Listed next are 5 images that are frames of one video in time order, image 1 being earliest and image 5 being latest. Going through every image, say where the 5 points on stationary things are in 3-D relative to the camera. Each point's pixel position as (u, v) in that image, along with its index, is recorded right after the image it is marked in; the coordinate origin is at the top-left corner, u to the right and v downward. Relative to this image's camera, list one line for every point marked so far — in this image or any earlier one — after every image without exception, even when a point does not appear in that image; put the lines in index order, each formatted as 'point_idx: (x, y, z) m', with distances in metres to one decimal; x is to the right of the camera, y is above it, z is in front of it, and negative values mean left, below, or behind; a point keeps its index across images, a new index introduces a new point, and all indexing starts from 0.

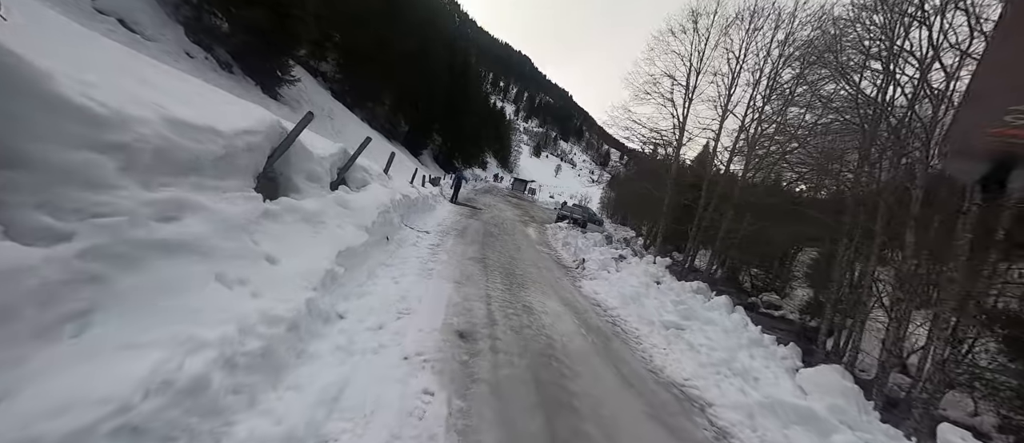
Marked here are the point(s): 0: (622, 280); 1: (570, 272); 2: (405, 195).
0: (+2.7, -1.4, +9.4) m
1: (+1.6, -1.4, +10.6) m
2: (-3.1, +0.8, +11.0) m
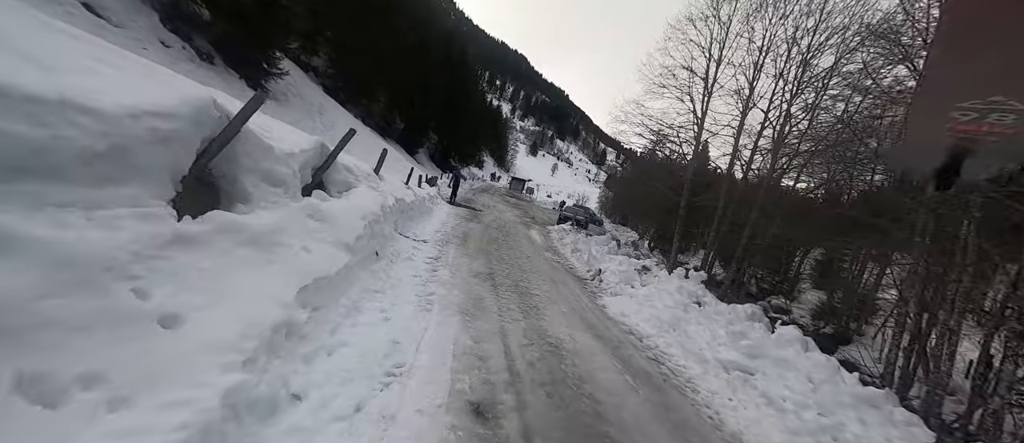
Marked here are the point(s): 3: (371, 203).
0: (+2.9, -1.6, +8.1) m
1: (+1.8, -1.6, +9.3) m
2: (-2.9, +0.6, +9.6) m
3: (-2.4, +0.3, +6.4) m
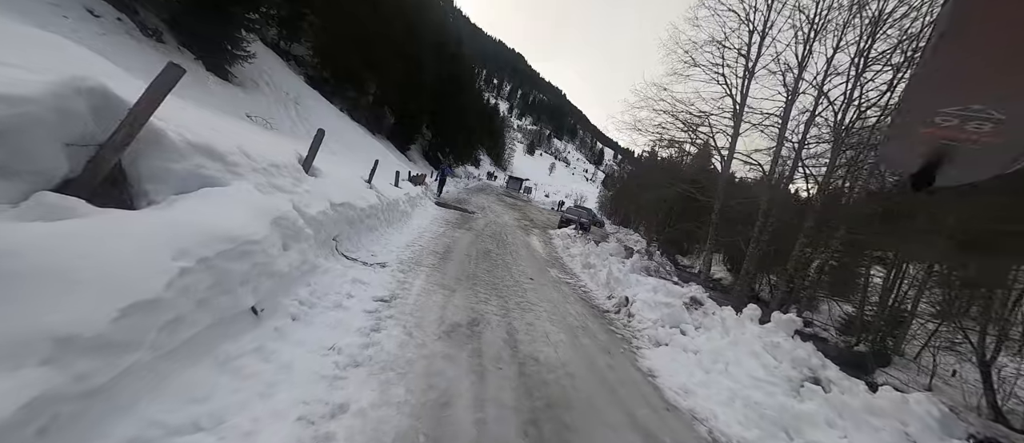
0: (+2.9, -1.9, +5.2) m
1: (+1.8, -1.9, +6.4) m
2: (-2.9, +0.3, +6.7) m
3: (-2.4, +0.1, +3.5) m
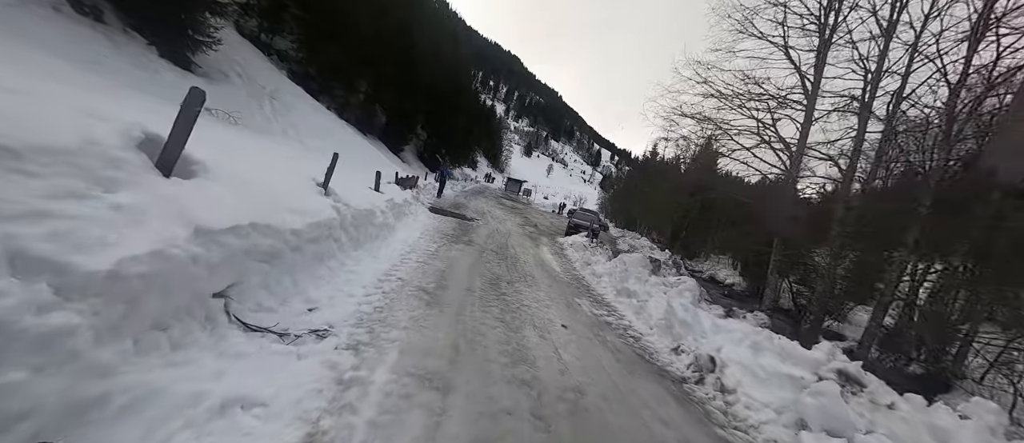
0: (+3.3, -2.2, +2.5) m
1: (+2.2, -2.2, +3.7) m
2: (-2.6, 0.0, +3.9) m
3: (-2.0, -0.3, +0.7) m
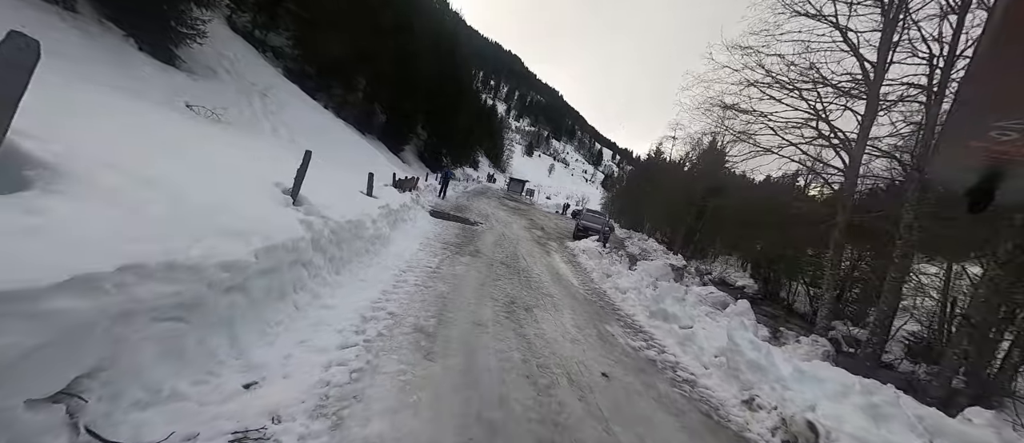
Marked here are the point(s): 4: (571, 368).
0: (+3.5, -2.4, +1.1) m
1: (+2.5, -2.4, +2.3) m
2: (-2.3, -0.2, +2.6) m
3: (-1.8, -0.5, -0.6) m
4: (+0.7, -1.7, +4.5) m
